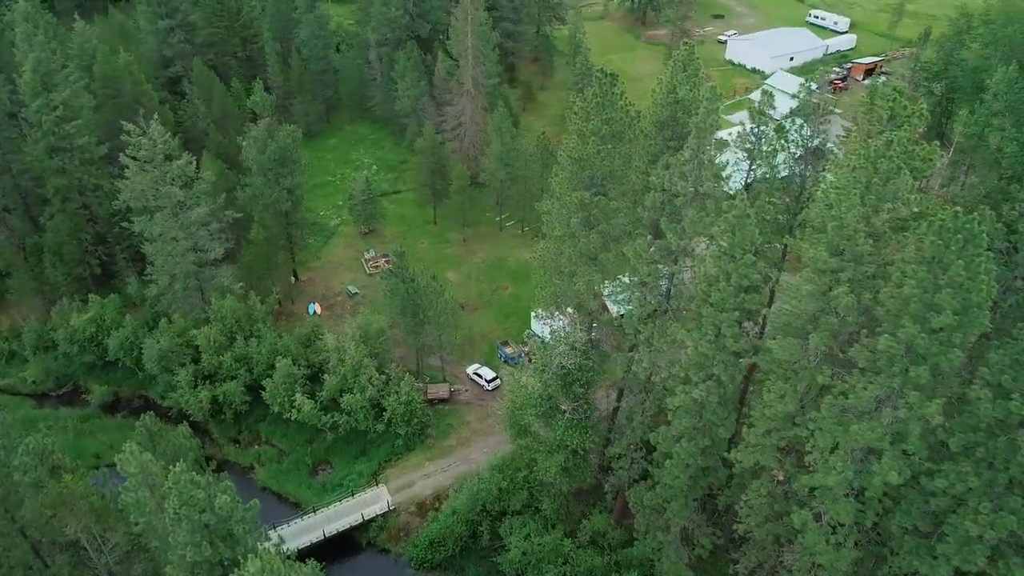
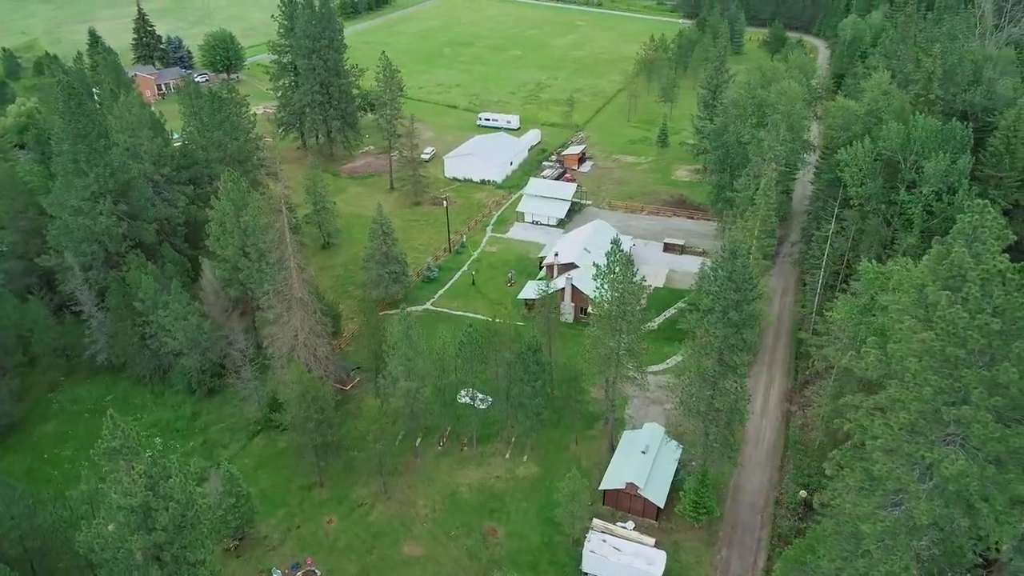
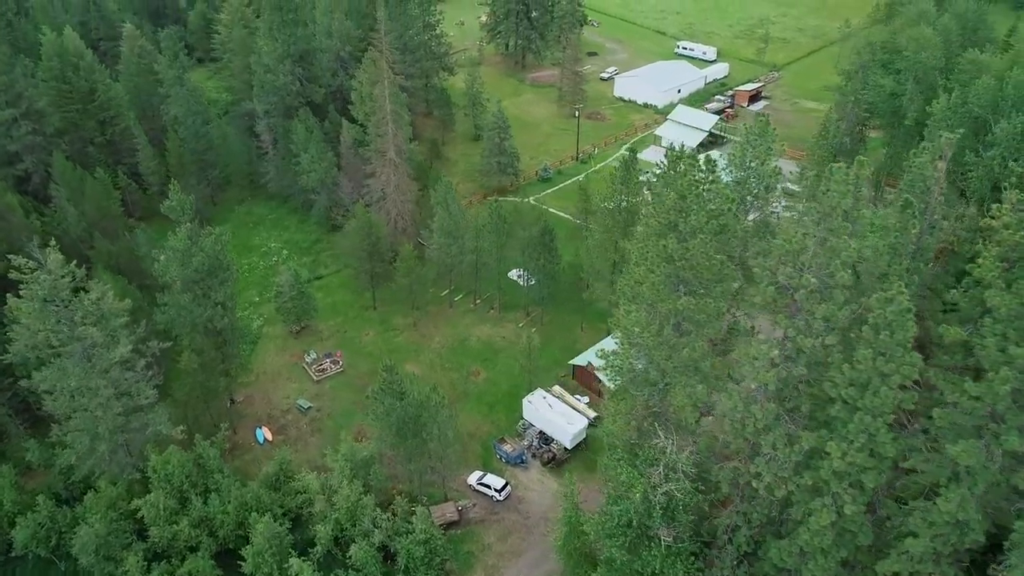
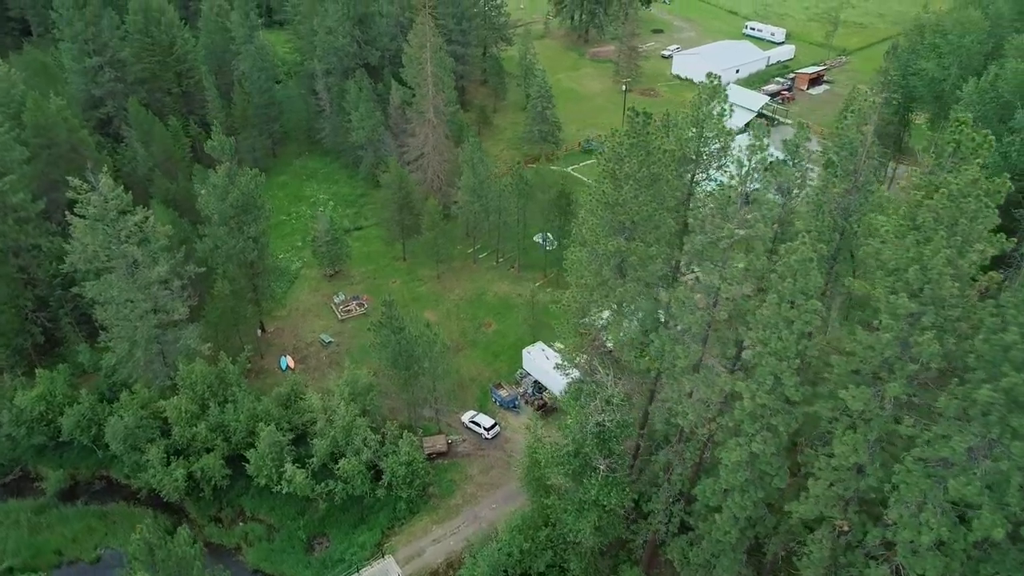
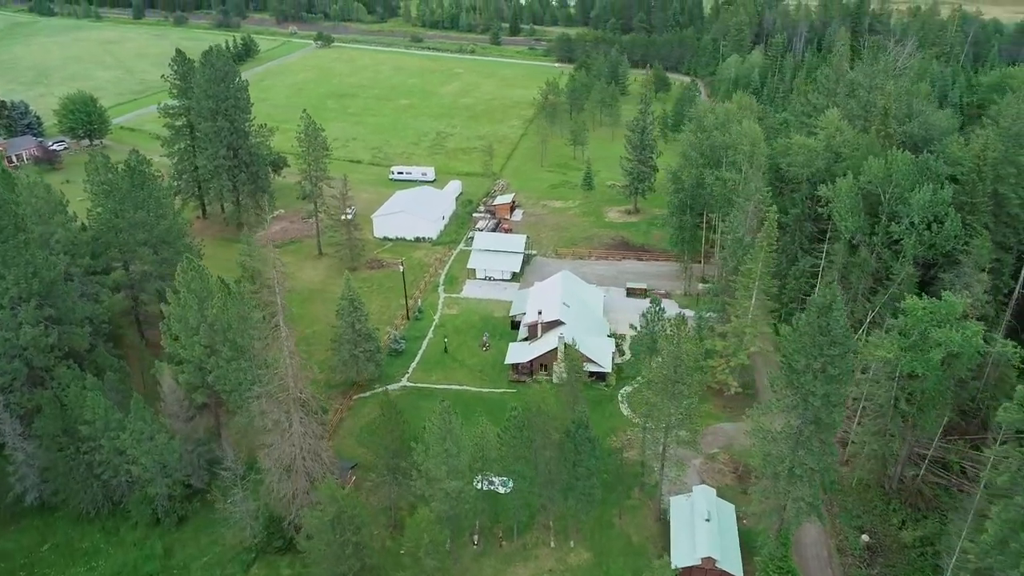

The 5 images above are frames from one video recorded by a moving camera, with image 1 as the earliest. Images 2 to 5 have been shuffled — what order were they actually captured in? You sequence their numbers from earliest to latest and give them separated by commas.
4, 3, 2, 5
